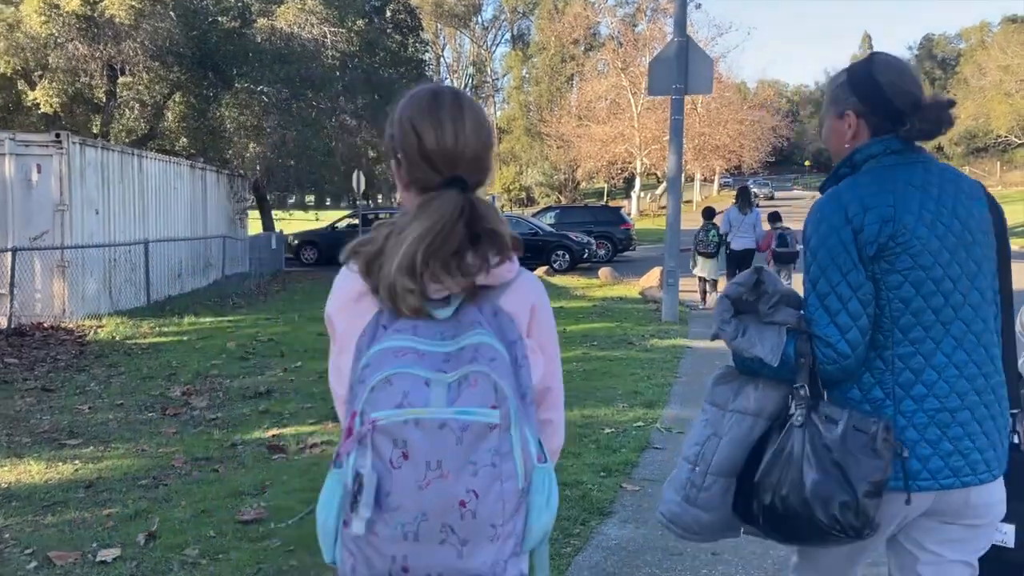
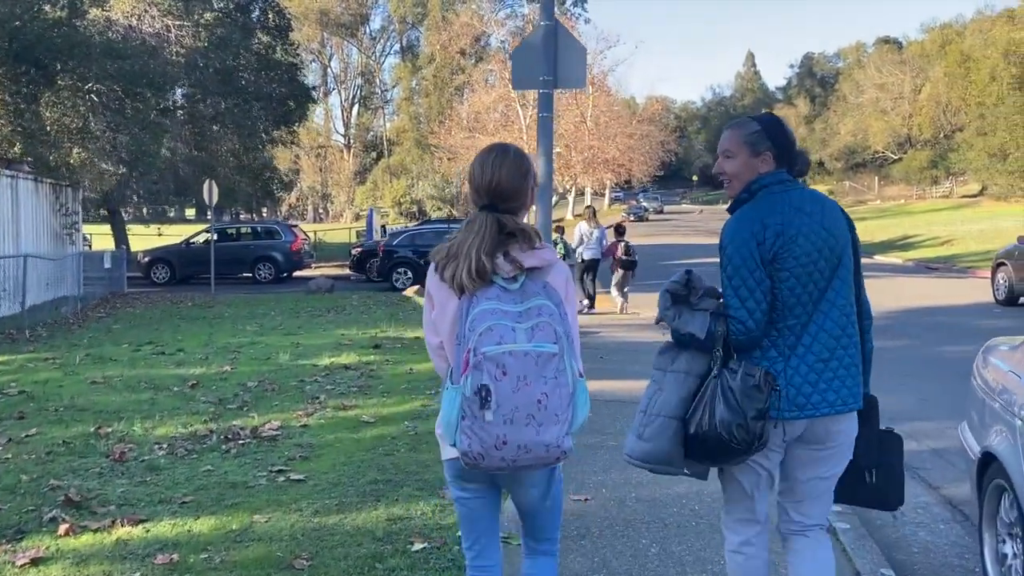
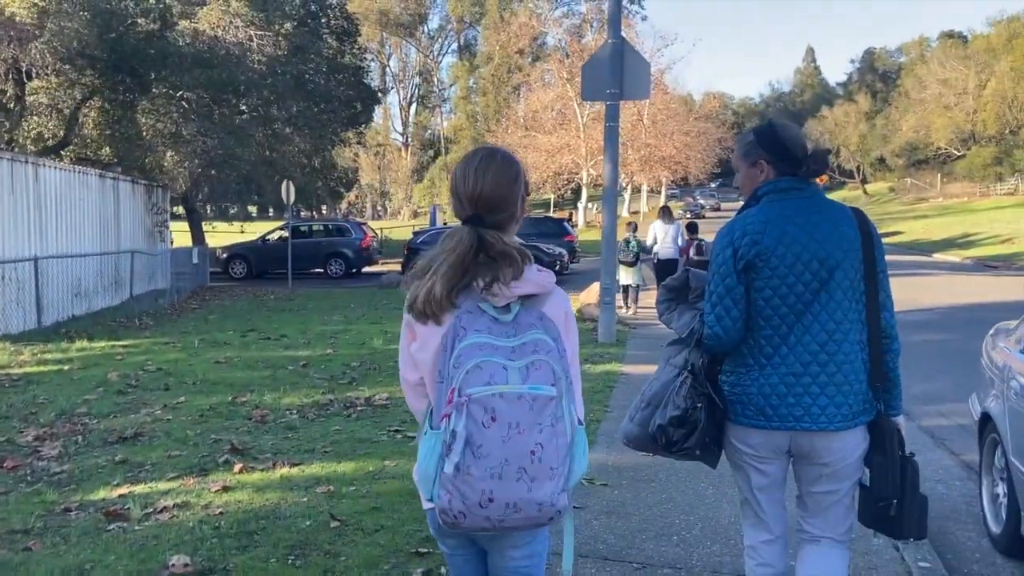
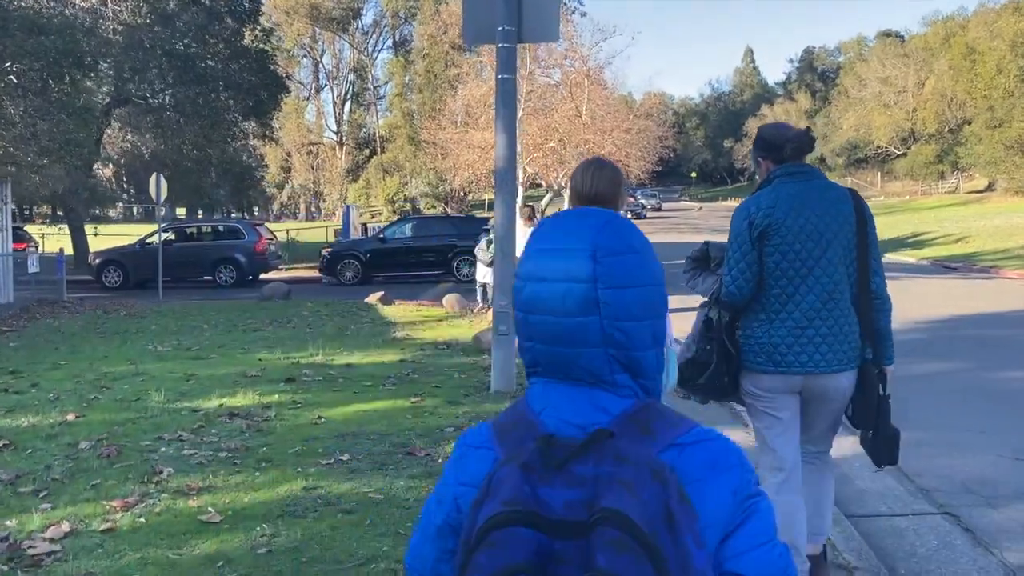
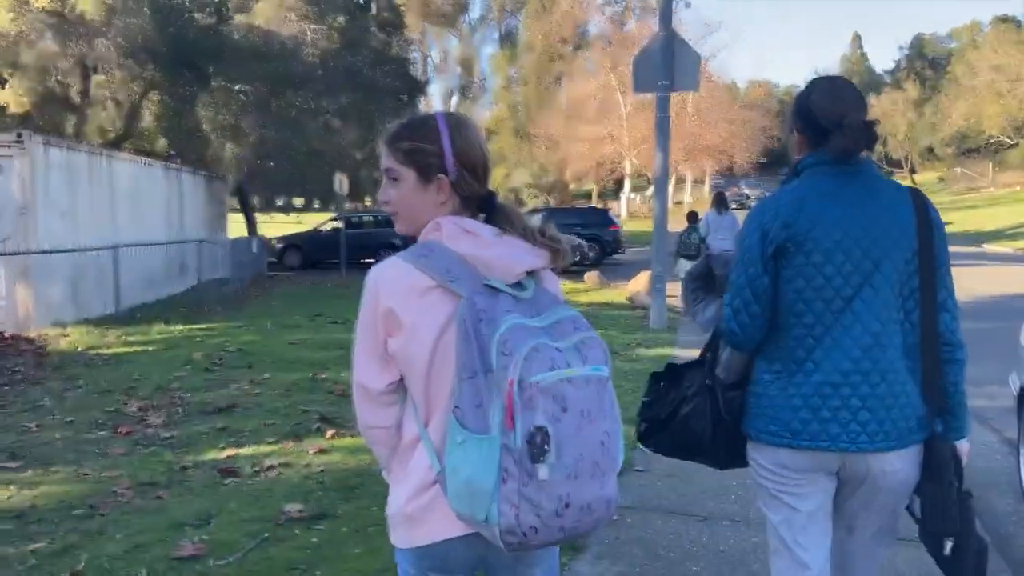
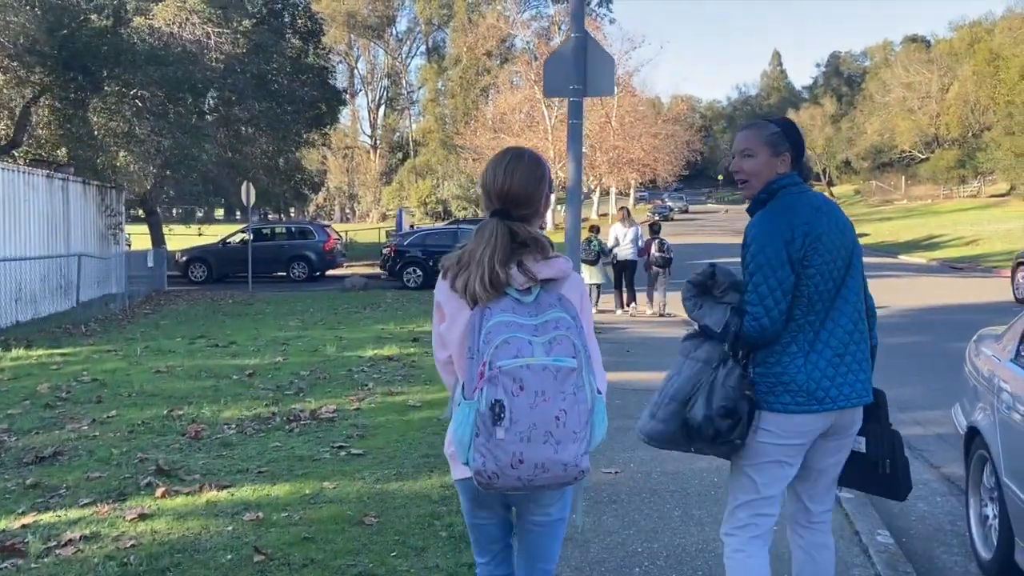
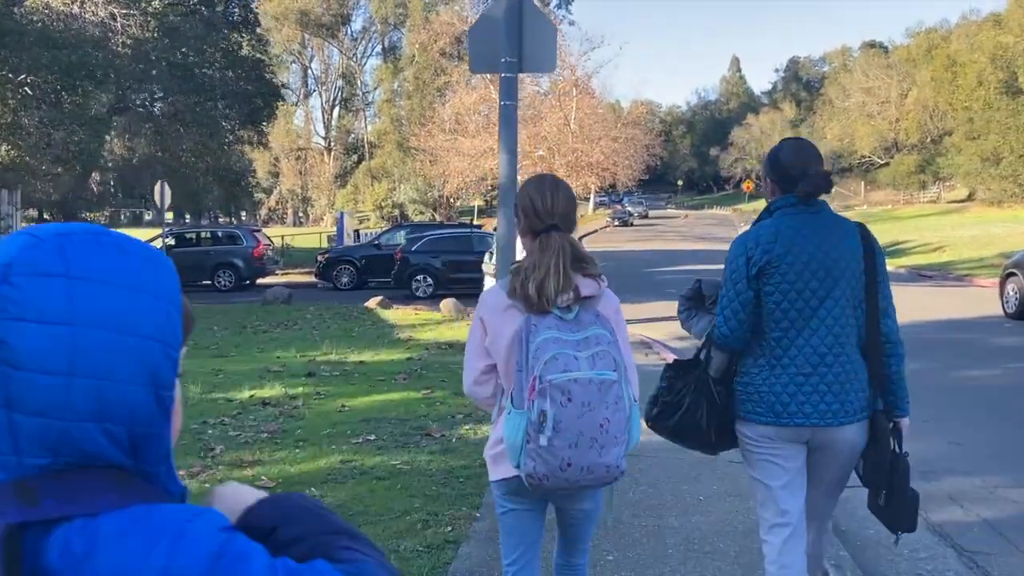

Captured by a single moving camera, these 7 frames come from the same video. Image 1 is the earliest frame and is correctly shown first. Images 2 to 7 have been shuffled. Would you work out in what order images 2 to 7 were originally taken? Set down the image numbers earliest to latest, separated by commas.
5, 3, 6, 2, 7, 4
